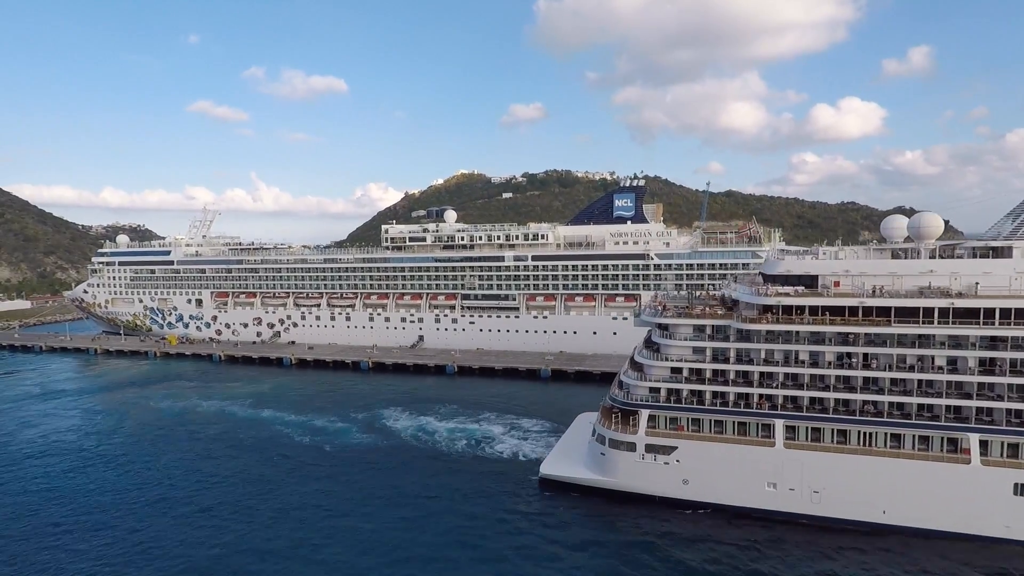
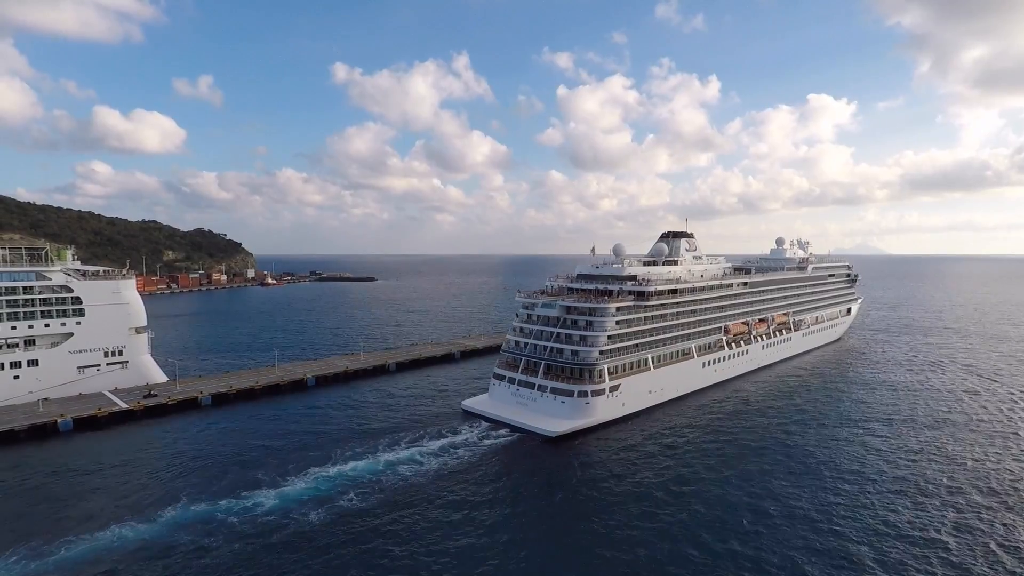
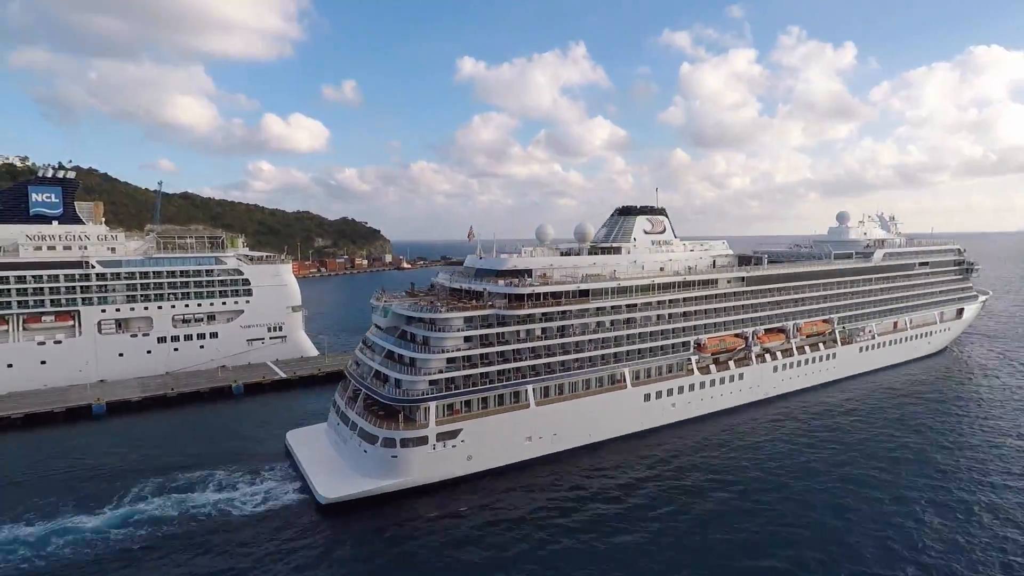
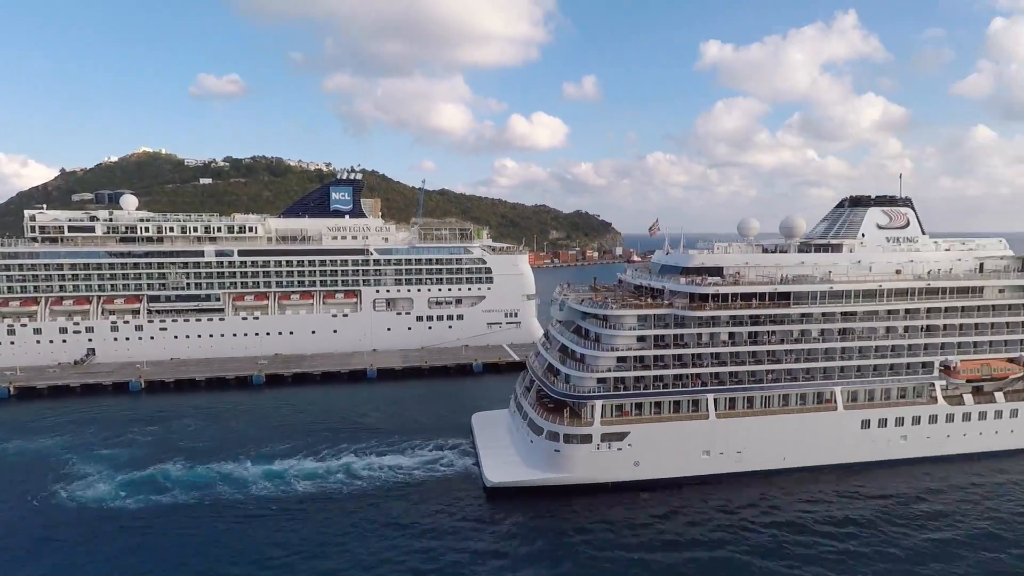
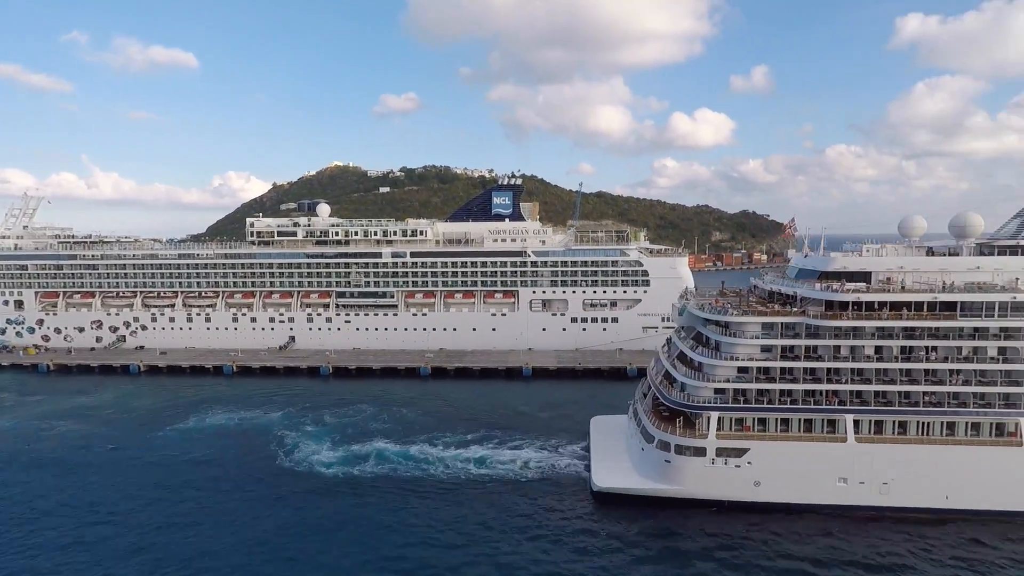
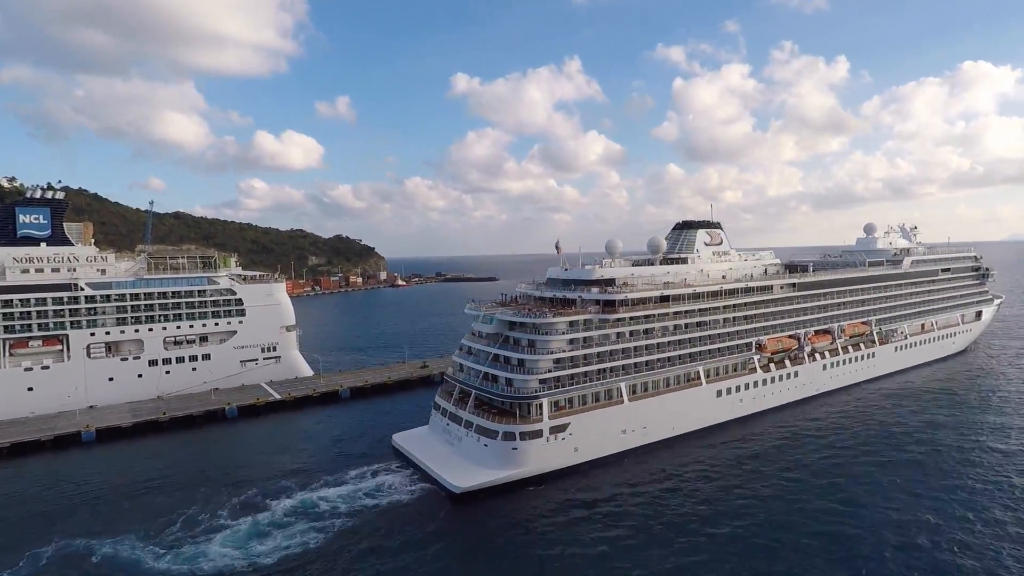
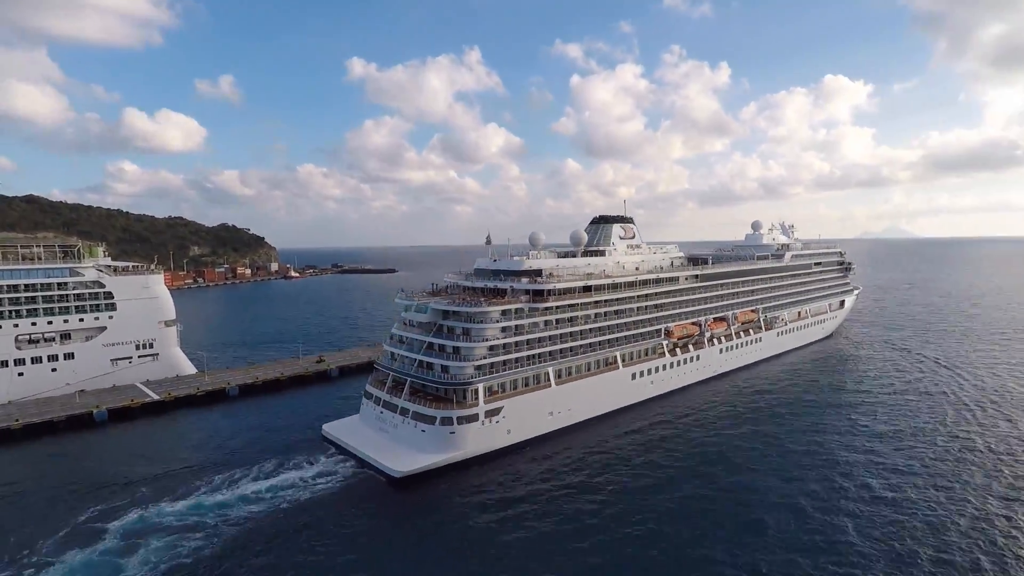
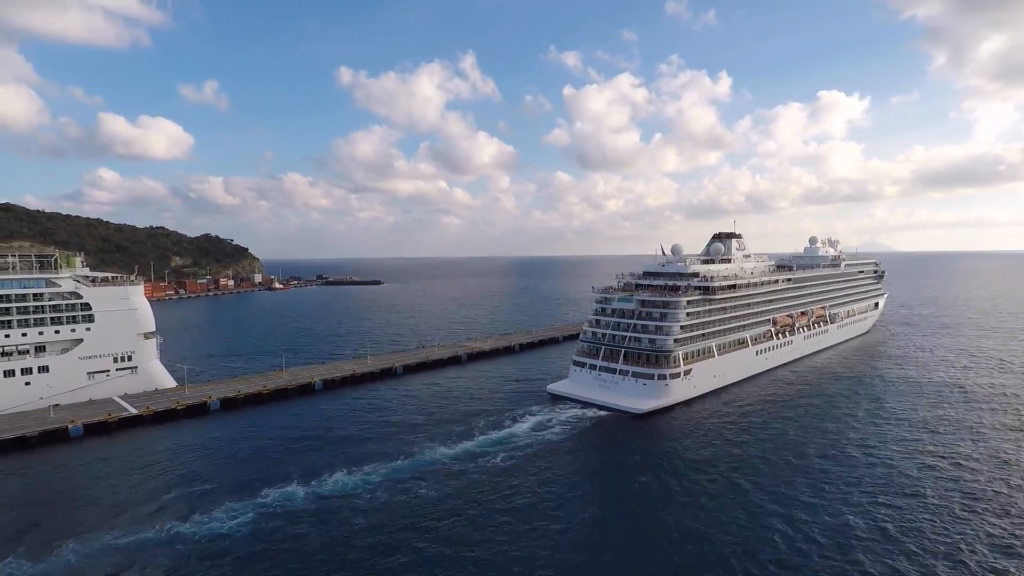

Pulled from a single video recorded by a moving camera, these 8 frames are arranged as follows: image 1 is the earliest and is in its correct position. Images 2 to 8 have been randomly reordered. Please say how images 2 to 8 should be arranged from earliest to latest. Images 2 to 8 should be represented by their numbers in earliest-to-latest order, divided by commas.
5, 4, 3, 6, 7, 2, 8
